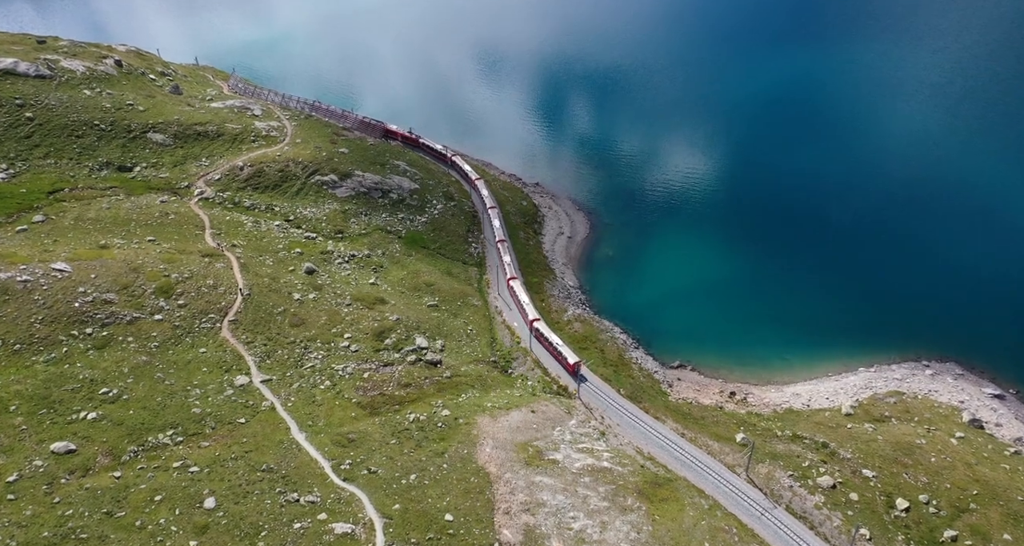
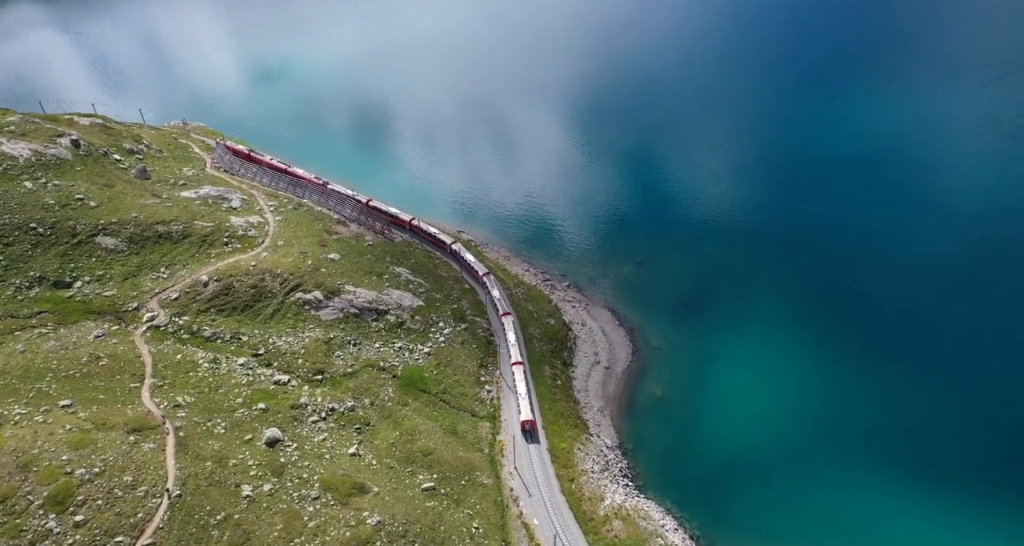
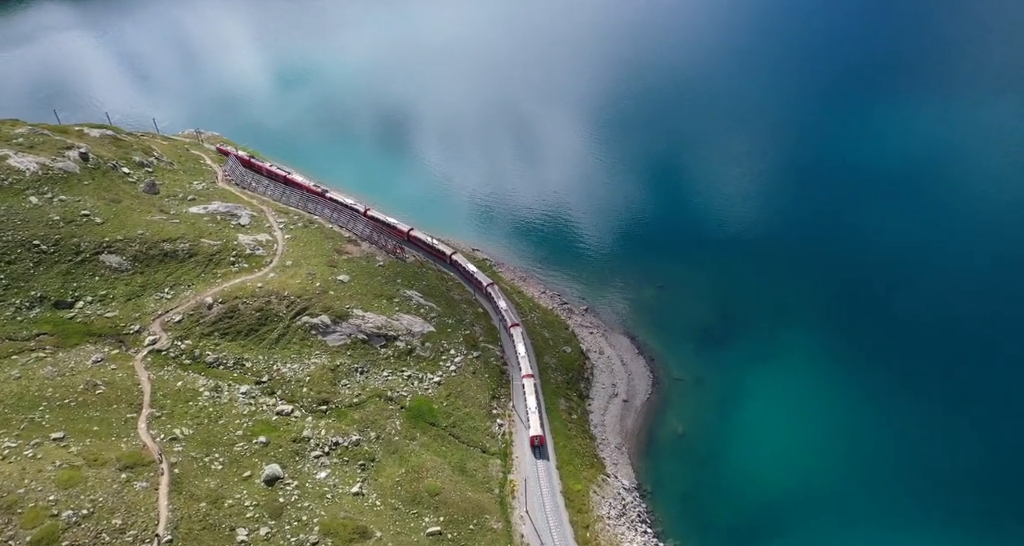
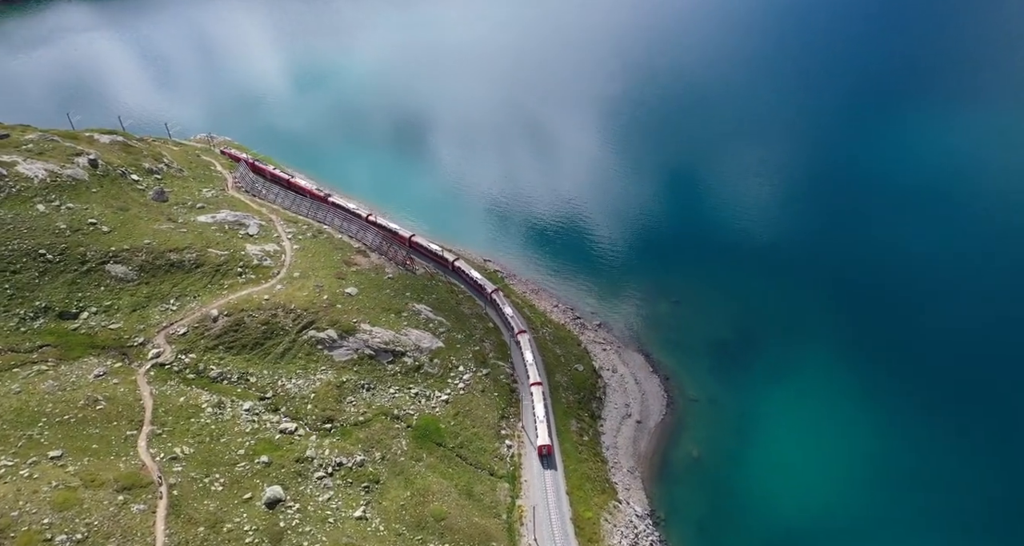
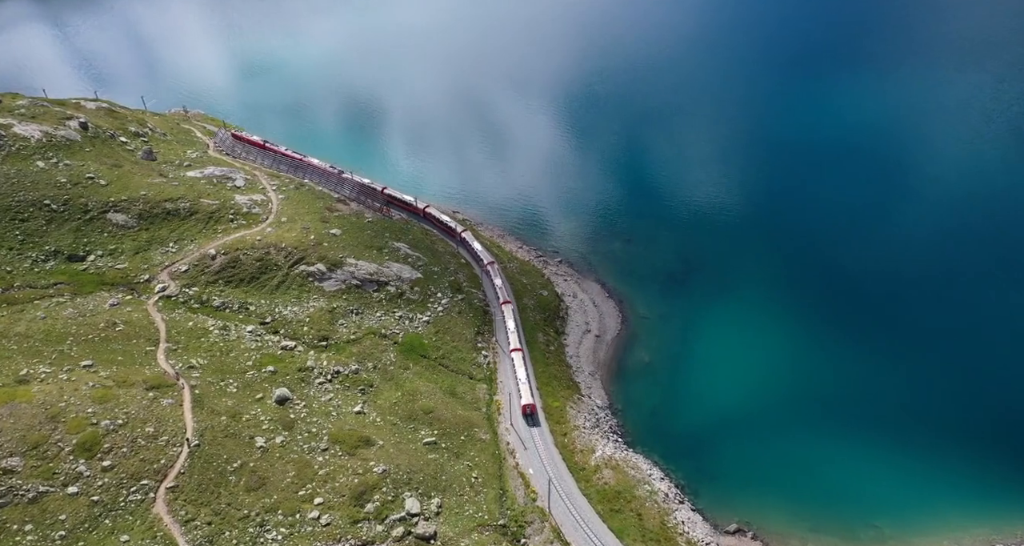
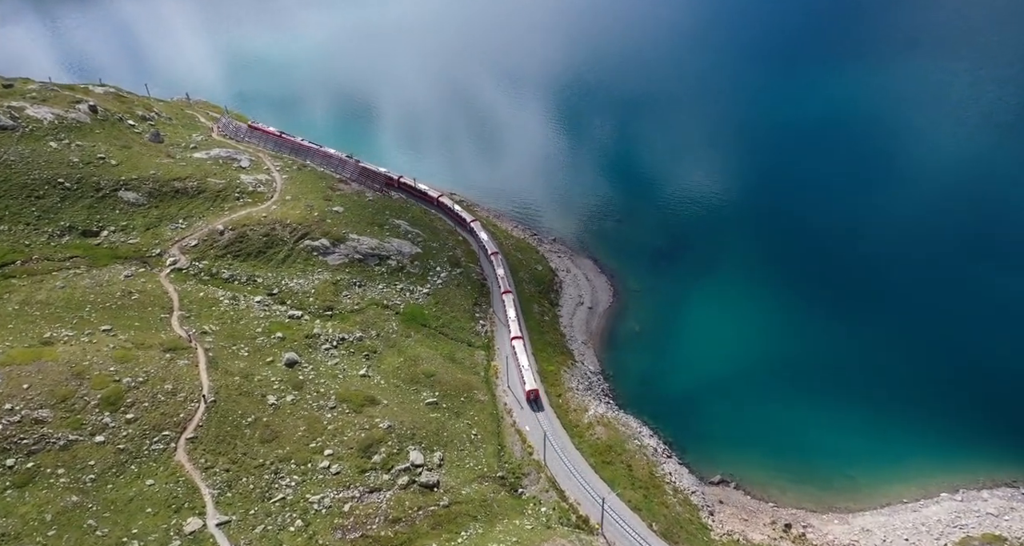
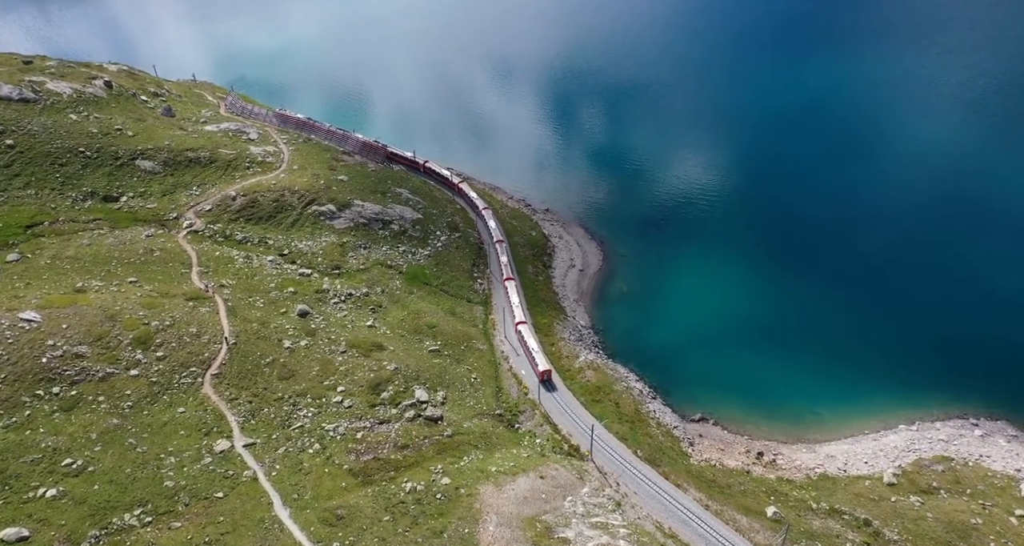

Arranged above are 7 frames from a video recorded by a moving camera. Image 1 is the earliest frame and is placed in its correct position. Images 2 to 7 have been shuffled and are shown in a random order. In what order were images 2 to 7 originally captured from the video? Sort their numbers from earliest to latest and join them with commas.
7, 6, 5, 2, 3, 4
